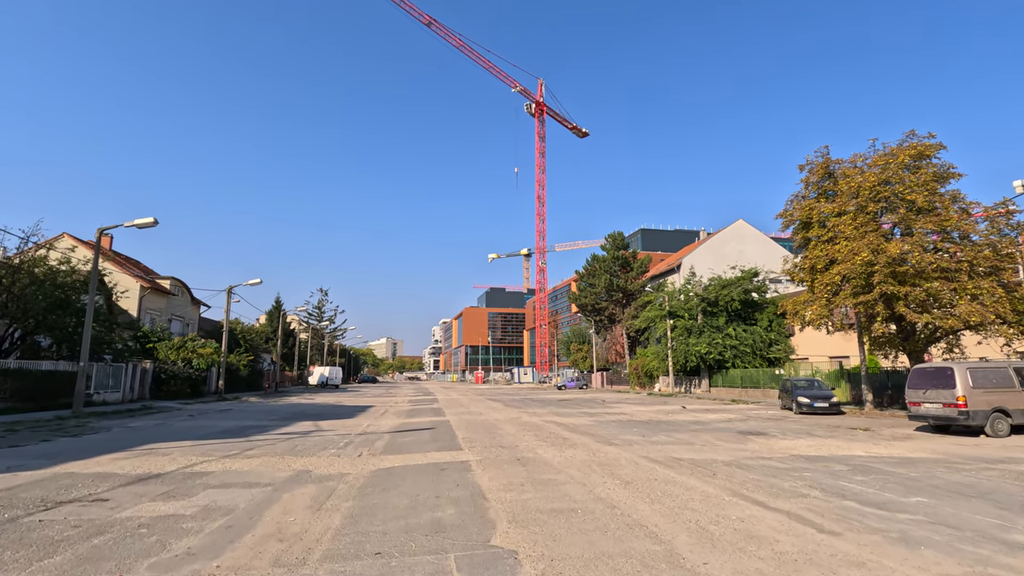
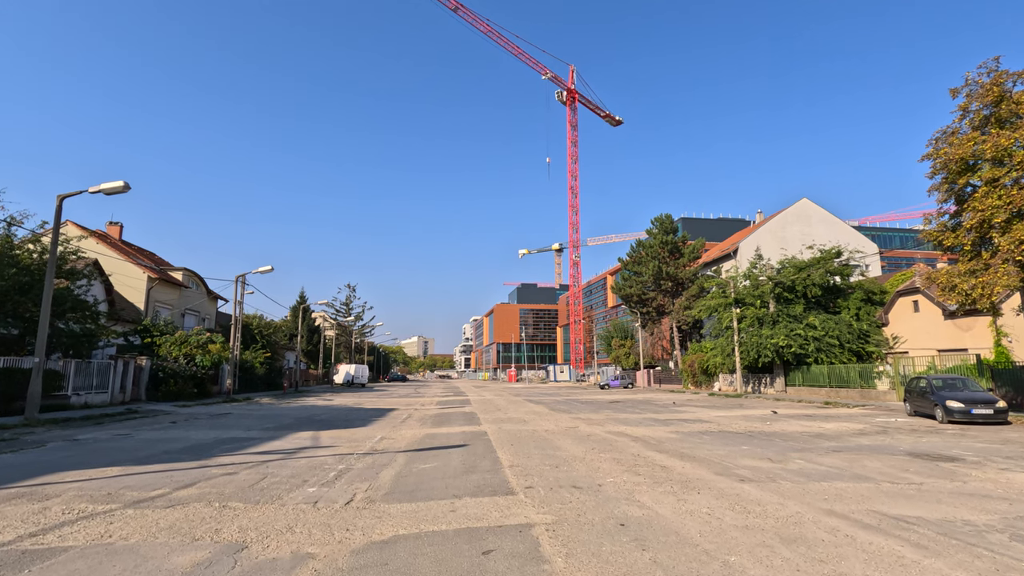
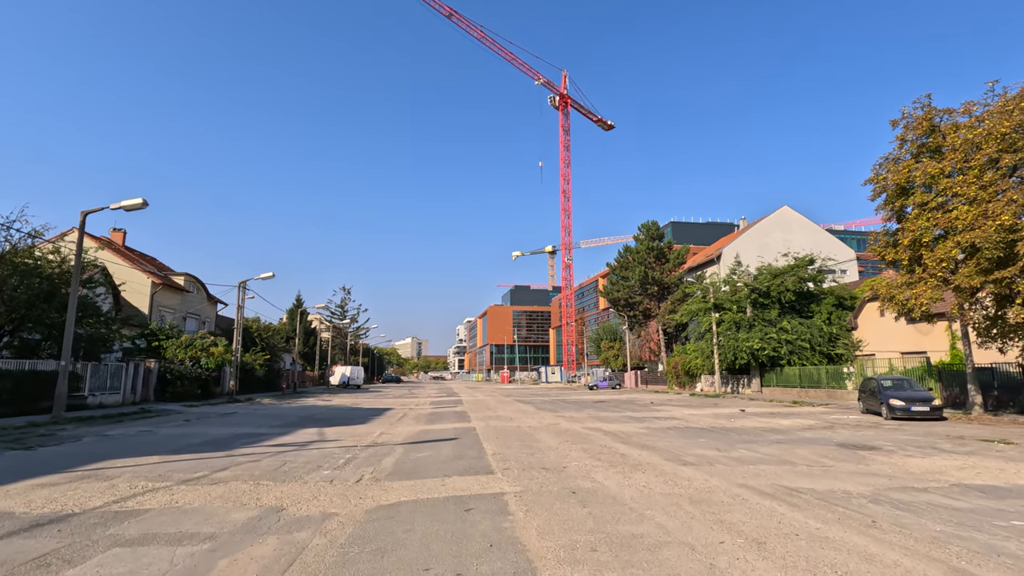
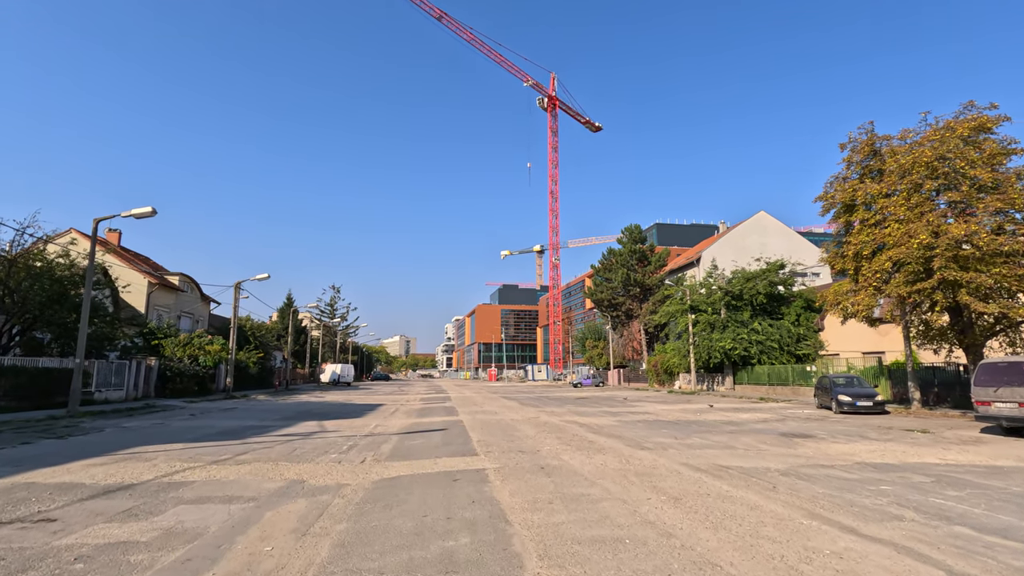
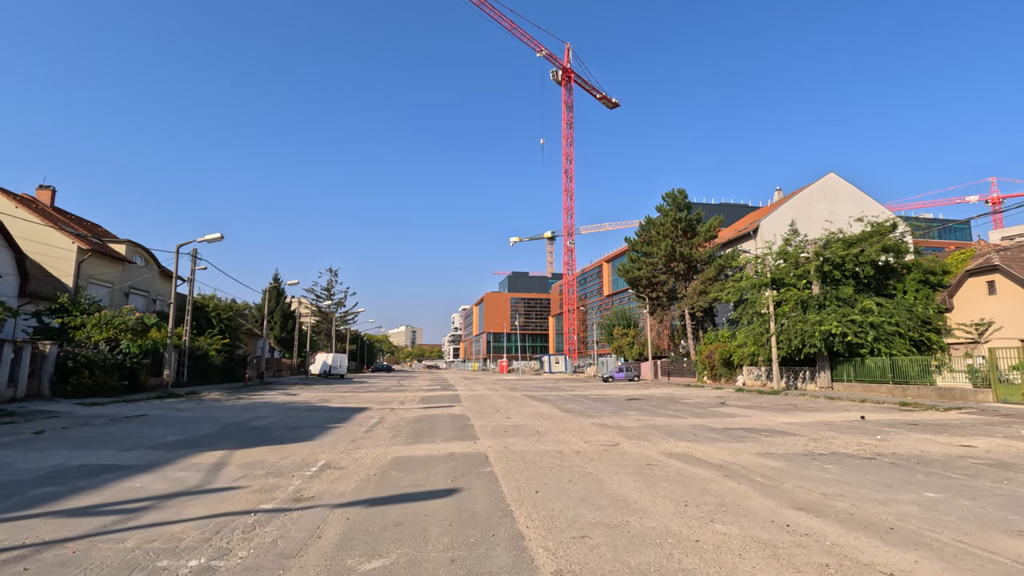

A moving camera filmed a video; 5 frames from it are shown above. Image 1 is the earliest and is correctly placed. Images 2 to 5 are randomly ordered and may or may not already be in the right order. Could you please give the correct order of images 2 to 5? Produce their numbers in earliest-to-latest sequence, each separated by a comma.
4, 3, 2, 5
